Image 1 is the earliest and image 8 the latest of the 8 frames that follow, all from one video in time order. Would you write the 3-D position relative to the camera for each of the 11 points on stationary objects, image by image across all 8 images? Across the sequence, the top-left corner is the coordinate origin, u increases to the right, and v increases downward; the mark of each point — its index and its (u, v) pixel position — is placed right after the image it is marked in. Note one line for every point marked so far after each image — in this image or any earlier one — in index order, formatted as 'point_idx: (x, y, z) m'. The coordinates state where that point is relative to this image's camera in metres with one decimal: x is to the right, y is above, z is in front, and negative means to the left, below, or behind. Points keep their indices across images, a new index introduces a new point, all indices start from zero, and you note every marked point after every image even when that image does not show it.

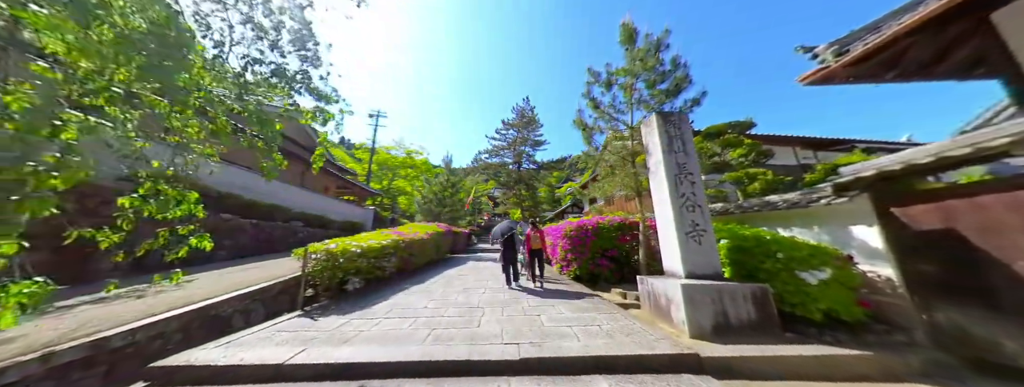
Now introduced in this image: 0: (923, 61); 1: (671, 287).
0: (+4.8, +1.5, +2.7) m
1: (+2.2, -1.3, +3.1) m
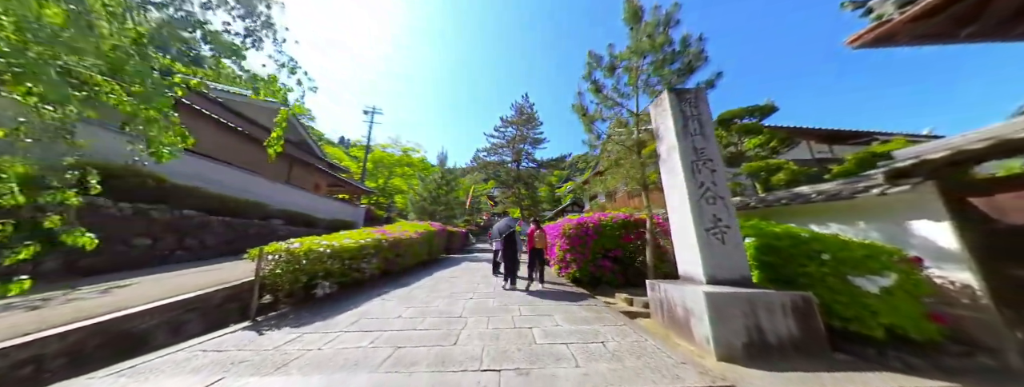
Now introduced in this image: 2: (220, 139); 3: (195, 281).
0: (+4.7, +1.7, +2.1) m
1: (+2.0, -1.2, +2.6) m
2: (-11.7, +2.2, +9.0) m
3: (-4.8, -1.3, +3.5) m
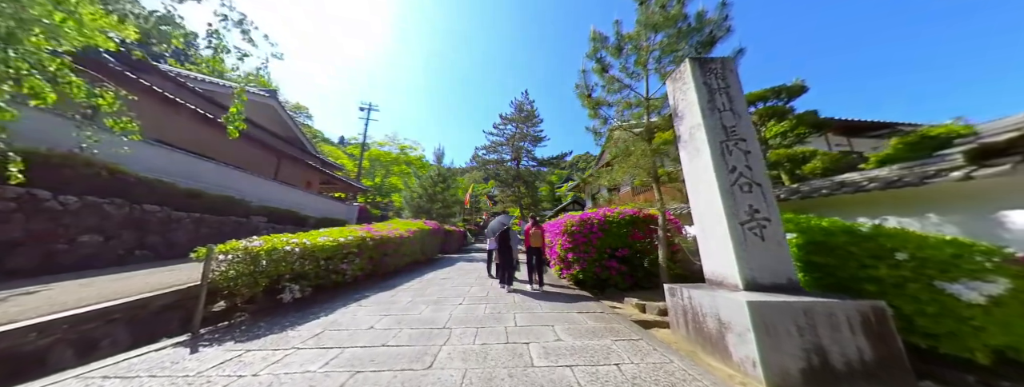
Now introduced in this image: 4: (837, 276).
0: (+4.6, +1.8, +1.6) m
1: (+1.9, -1.0, +2.1) m
2: (-11.8, +2.4, +8.5) m
3: (-4.9, -1.2, +3.0) m
4: (+3.2, -0.8, +2.2) m
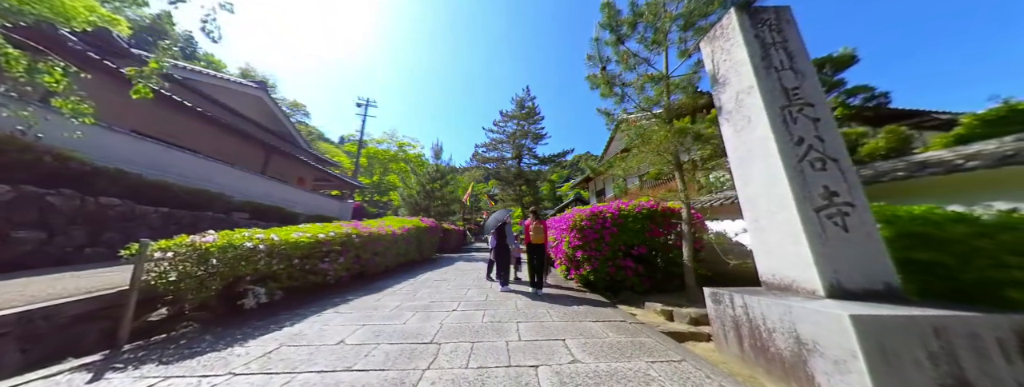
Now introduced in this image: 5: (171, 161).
0: (+4.6, +2.0, +1.1) m
1: (+2.0, -0.8, +1.5) m
2: (-11.8, +2.5, +8.0) m
3: (-4.9, -1.0, +2.4) m
4: (+3.2, -0.6, +1.7) m
5: (-9.2, +0.9, +6.2) m
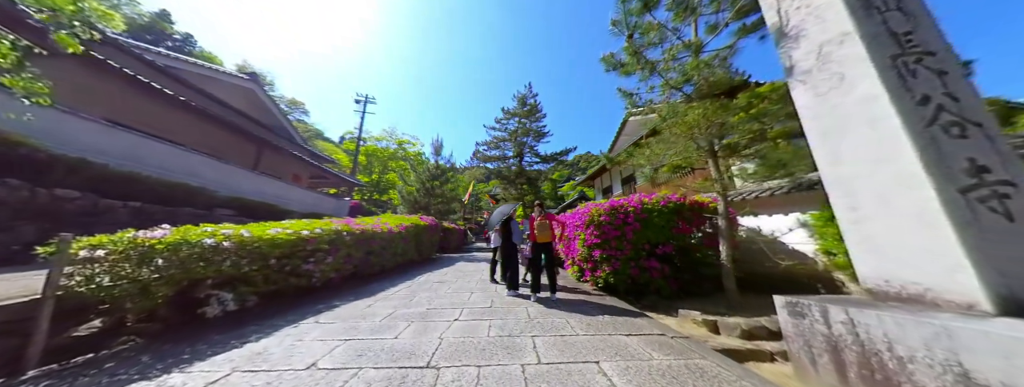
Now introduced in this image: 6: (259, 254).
0: (+4.7, +2.2, +0.5) m
1: (+2.1, -0.7, +1.0) m
2: (-11.6, +2.7, +7.5) m
3: (-4.7, -0.9, +1.9) m
4: (+3.3, -0.5, +1.2) m
5: (-9.1, +1.0, +5.7) m
6: (-3.3, -0.8, +3.0) m
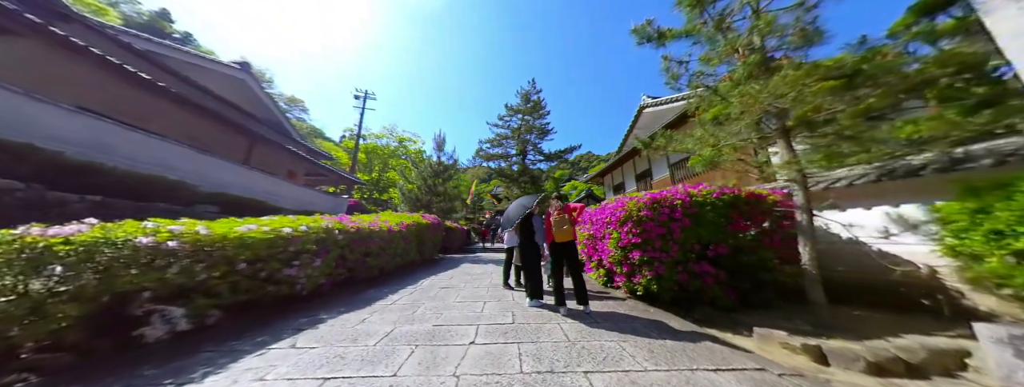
0: (+5.0, +2.3, -0.1) m
1: (+2.4, -0.5, +0.4) m
2: (-11.3, +2.8, +6.9) m
3: (-4.4, -0.7, +1.3) m
4: (+3.7, -0.3, +0.5) m
5: (-8.7, +1.2, +5.1) m
6: (-3.0, -0.7, +2.4) m
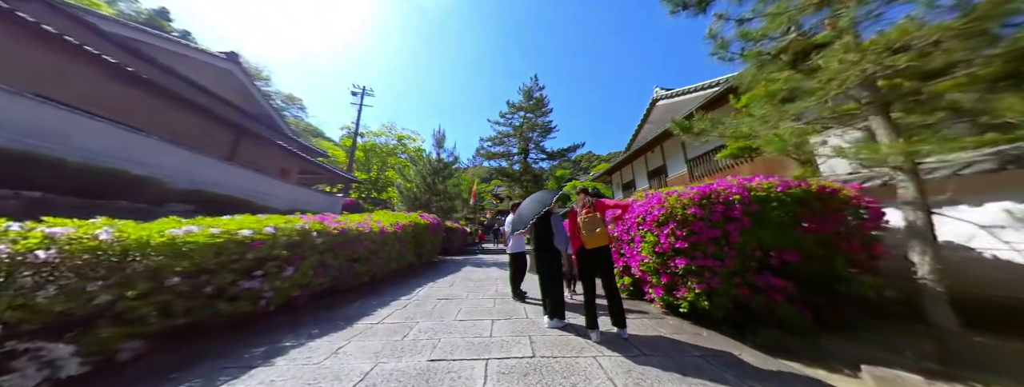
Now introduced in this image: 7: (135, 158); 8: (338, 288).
0: (+5.2, +2.4, -0.7) m
1: (+2.6, -0.5, -0.2) m
2: (-11.1, +2.9, +6.3) m
3: (-4.2, -0.7, +0.7) m
4: (+3.8, -0.3, -0.1) m
5: (-8.6, +1.2, +4.5) m
6: (-2.8, -0.6, +1.7) m
7: (-8.6, +0.8, +5.2) m
8: (-3.0, -1.6, +3.9) m
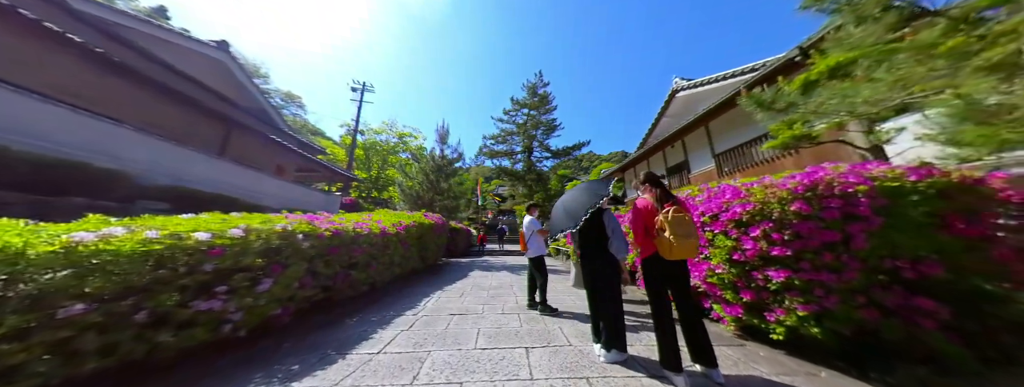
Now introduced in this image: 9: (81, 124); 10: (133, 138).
0: (+5.6, +2.5, -1.4) m
1: (+3.0, -0.4, -0.9) m
2: (-10.7, +2.9, +5.7) m
3: (-3.9, -0.6, +0.1) m
4: (+4.2, -0.2, -0.8) m
5: (-8.2, +1.3, +3.8) m
6: (-2.5, -0.5, +1.1) m
7: (-8.2, +0.9, +4.6) m
8: (-2.6, -1.5, +3.3) m
9: (-8.2, +1.3, +4.3) m
10: (-8.2, +1.2, +4.9) m
